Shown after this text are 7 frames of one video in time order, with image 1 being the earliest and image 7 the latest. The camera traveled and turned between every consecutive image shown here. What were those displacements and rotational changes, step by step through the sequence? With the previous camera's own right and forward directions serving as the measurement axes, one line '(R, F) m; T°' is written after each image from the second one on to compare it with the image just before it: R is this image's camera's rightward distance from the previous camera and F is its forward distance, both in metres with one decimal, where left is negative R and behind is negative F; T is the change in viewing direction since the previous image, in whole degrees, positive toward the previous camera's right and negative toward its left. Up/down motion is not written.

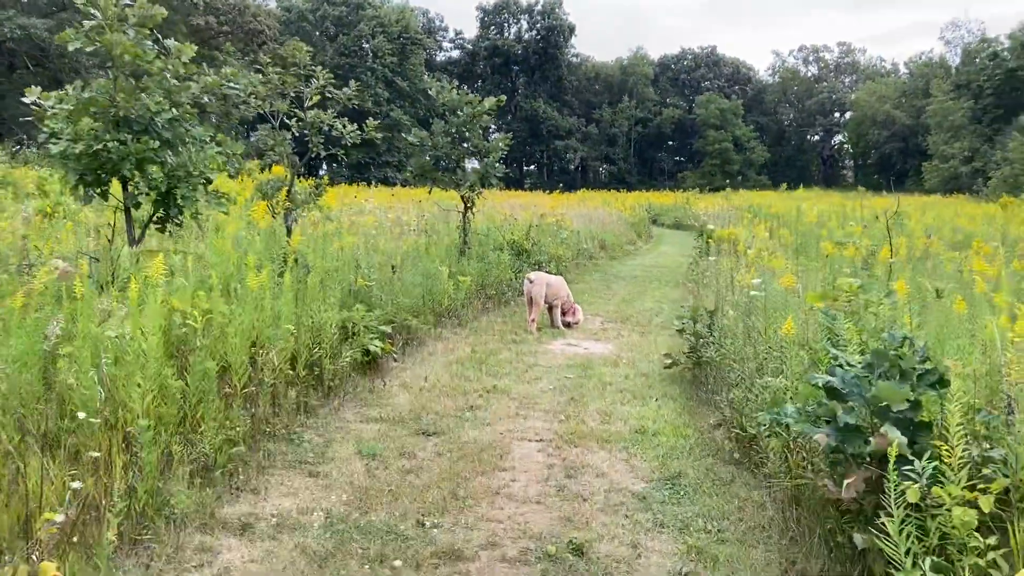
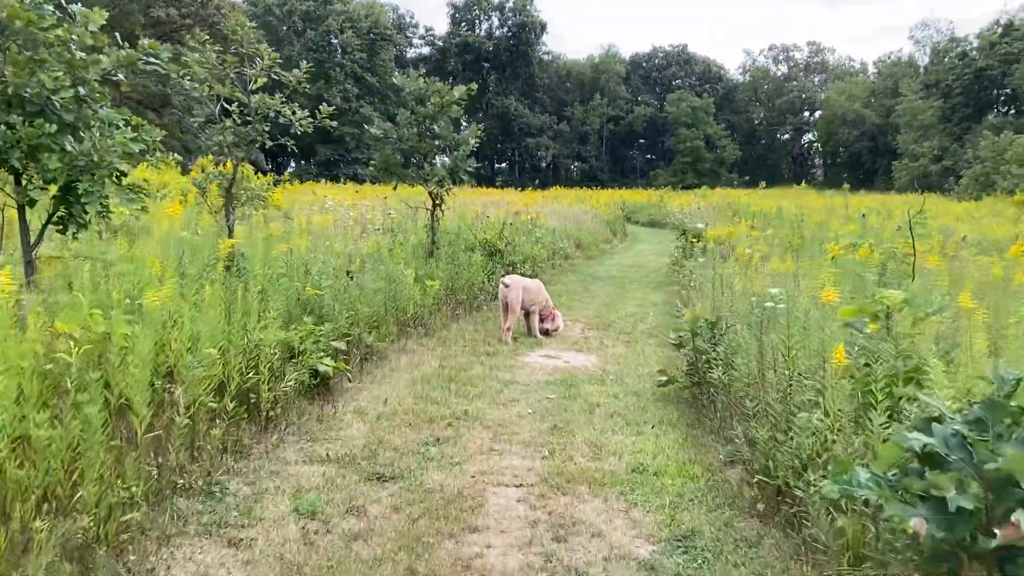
(0.0, +0.6) m; +2°
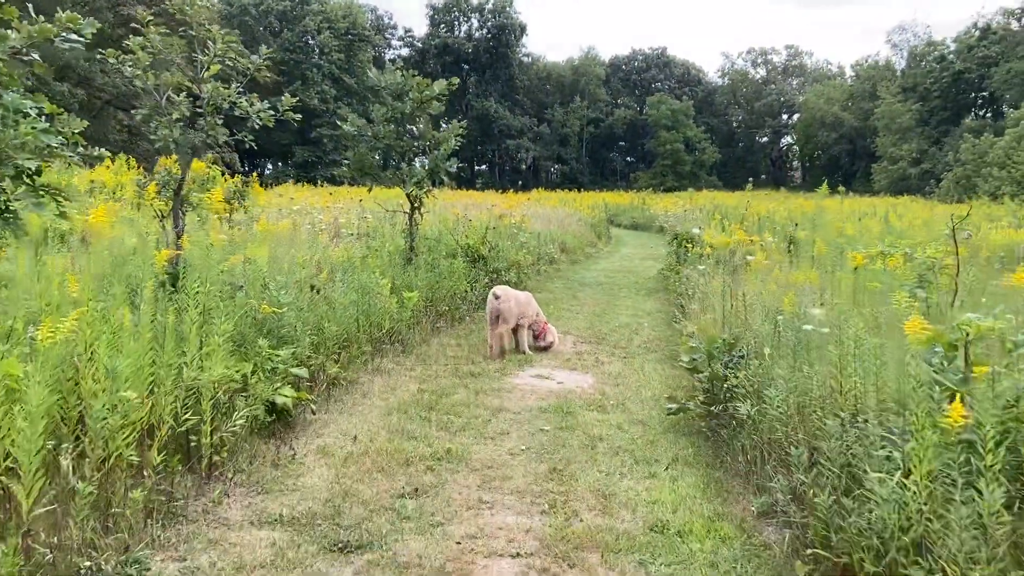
(0.0, +0.6) m; +2°
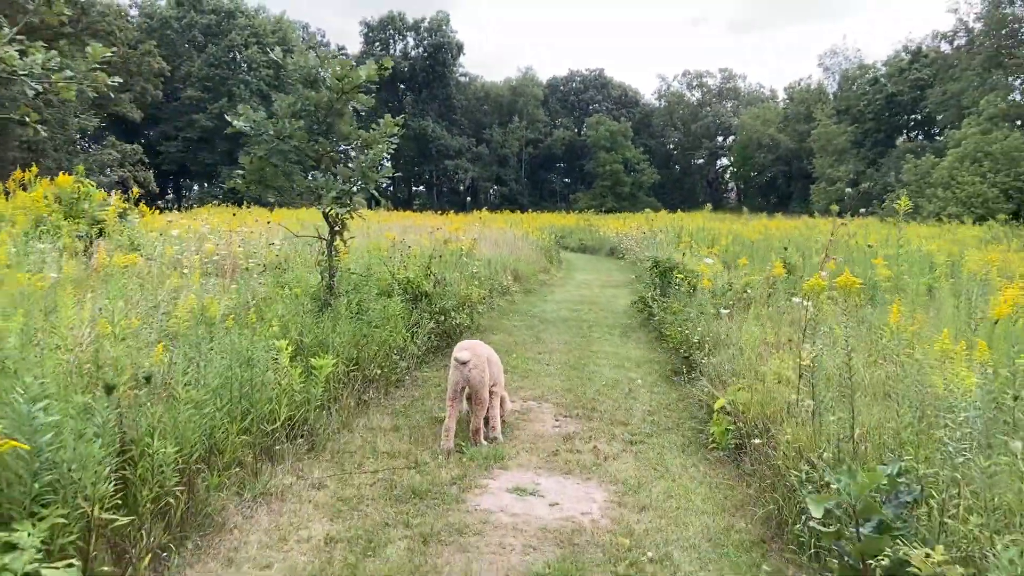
(-0.1, +1.8) m; +5°
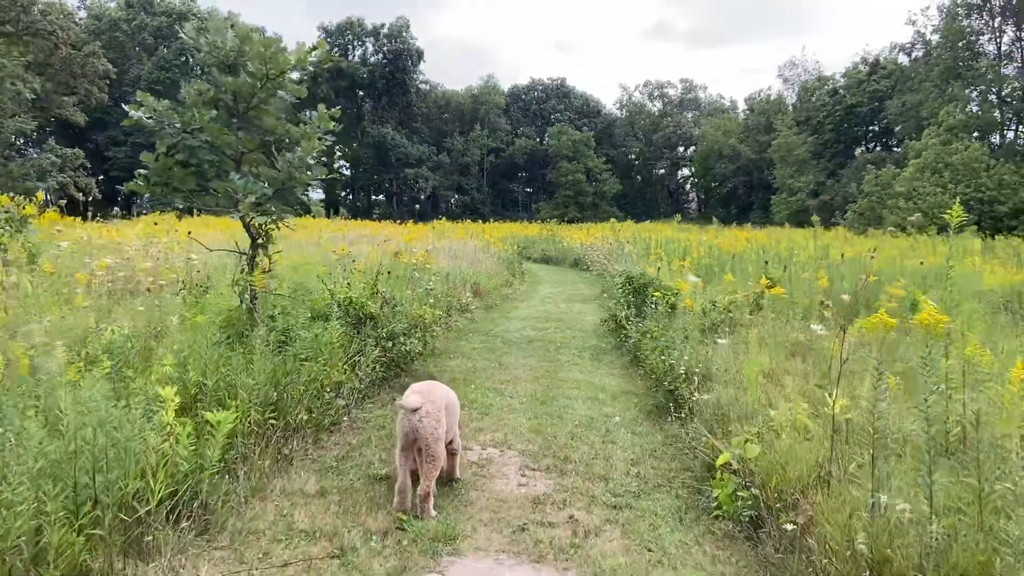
(0.0, +0.8) m; +3°
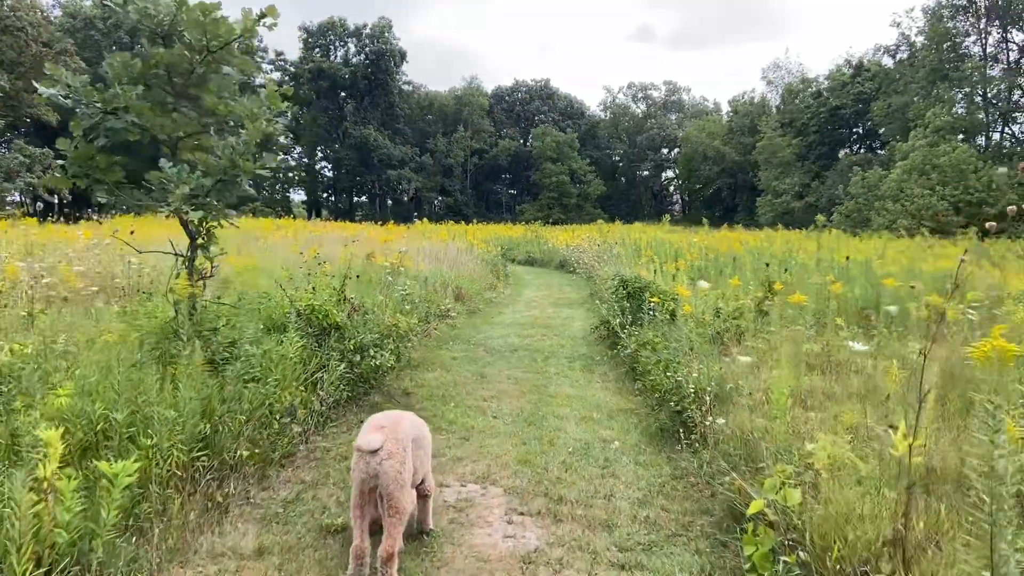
(0.0, +0.6) m; +1°
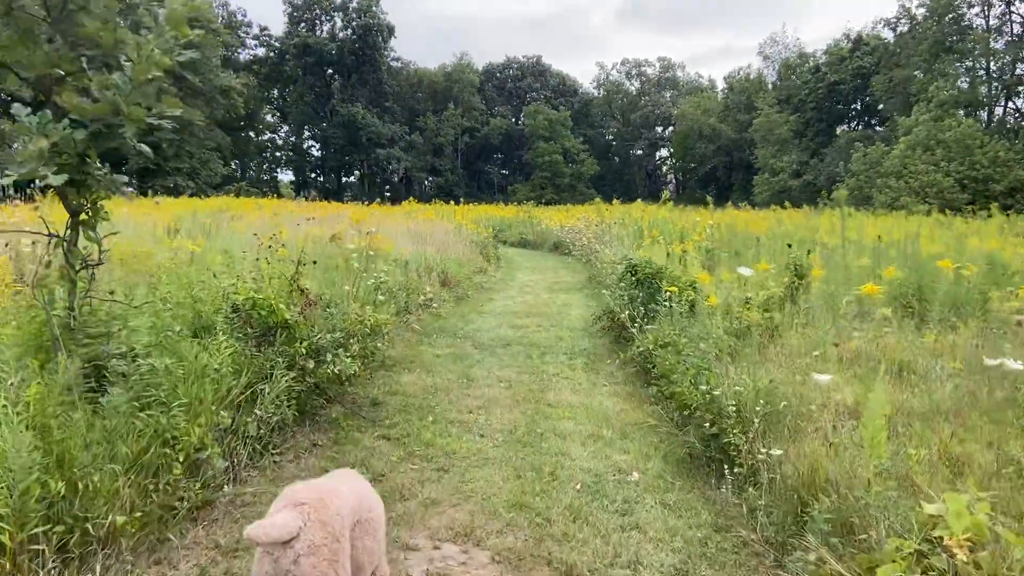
(0.0, +1.0) m; +1°
